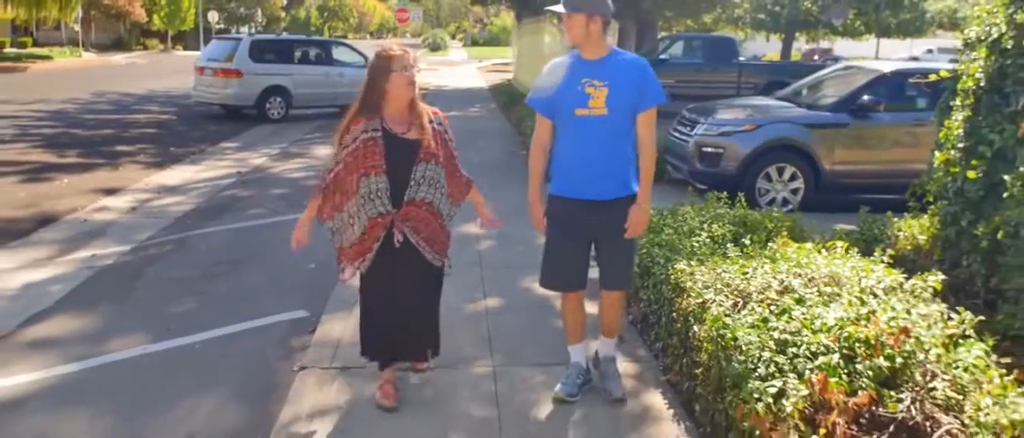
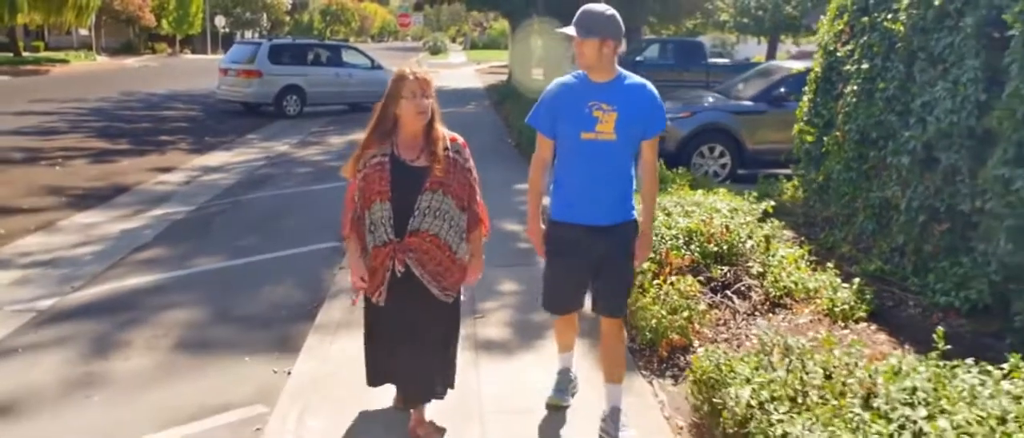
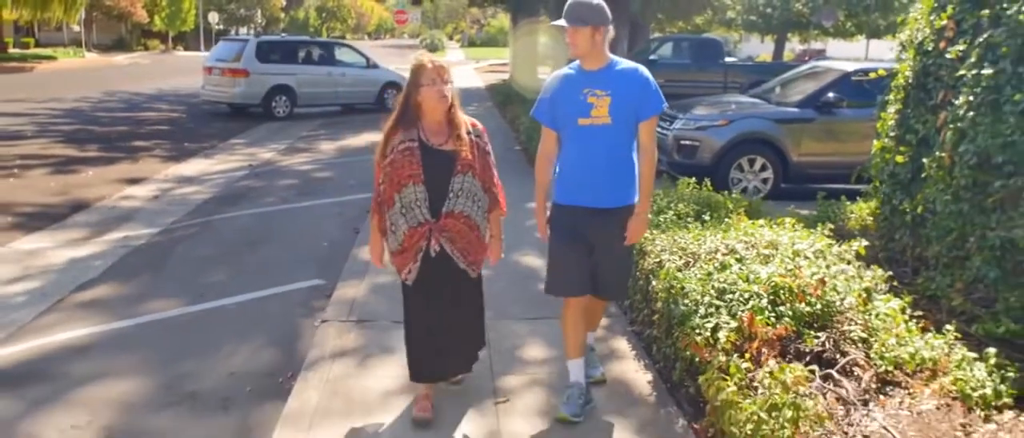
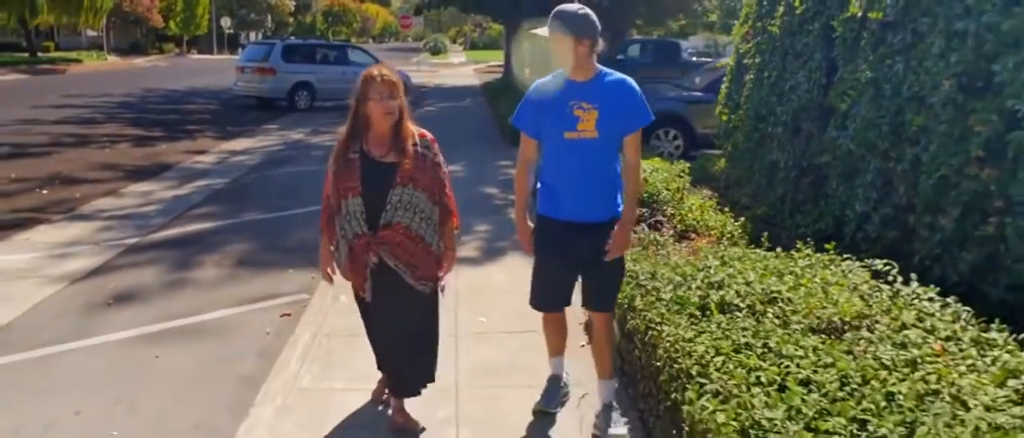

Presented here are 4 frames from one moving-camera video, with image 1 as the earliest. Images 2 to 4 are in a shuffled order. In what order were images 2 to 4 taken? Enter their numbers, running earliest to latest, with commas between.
3, 2, 4
